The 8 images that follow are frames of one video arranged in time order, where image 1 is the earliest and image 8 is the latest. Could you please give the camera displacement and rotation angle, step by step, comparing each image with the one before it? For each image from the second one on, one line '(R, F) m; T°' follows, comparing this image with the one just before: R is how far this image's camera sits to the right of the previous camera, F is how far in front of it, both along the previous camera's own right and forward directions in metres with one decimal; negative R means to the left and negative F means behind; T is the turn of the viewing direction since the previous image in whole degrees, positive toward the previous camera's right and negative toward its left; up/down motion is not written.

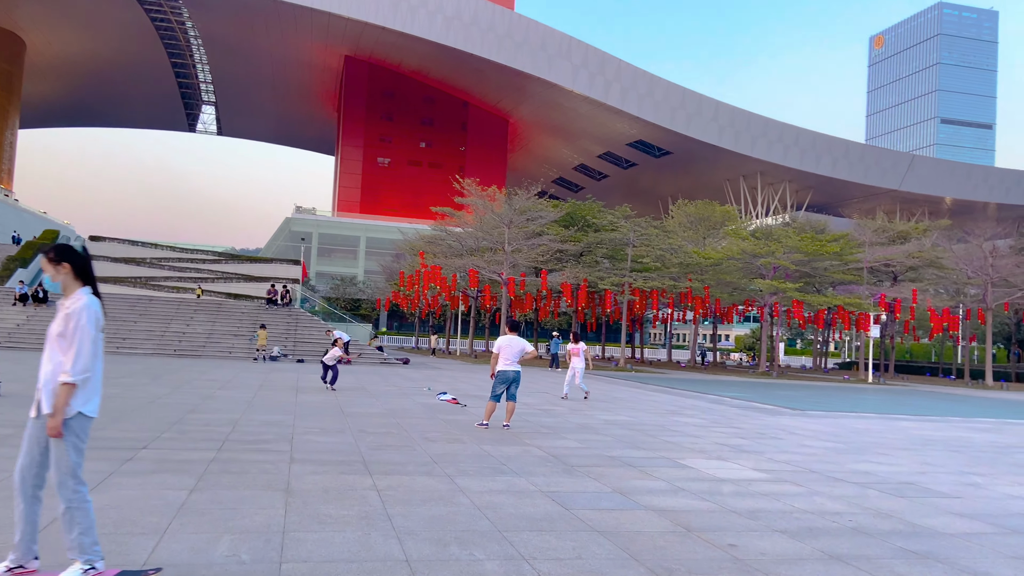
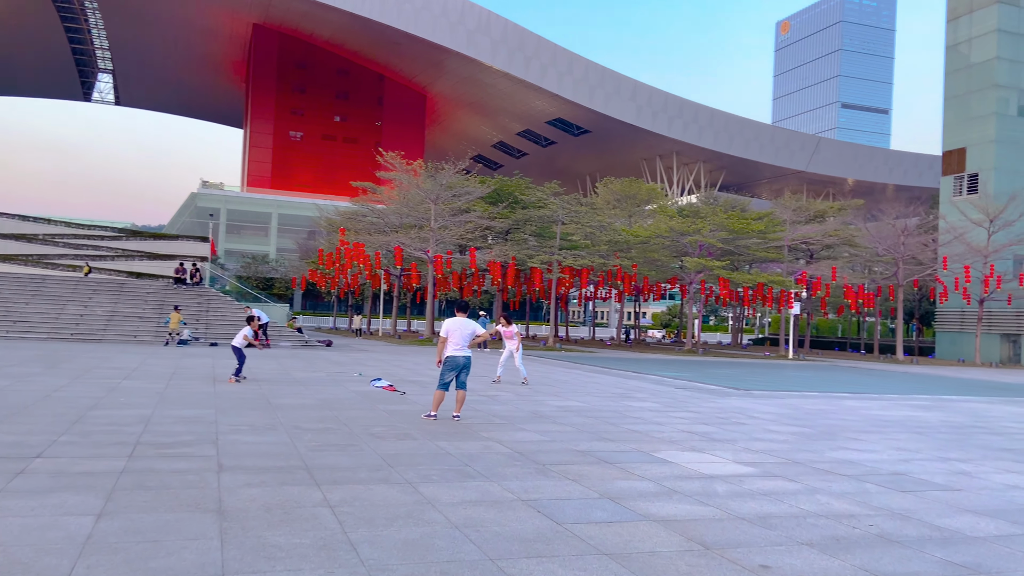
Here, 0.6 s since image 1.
(-0.4, +0.9) m; +6°
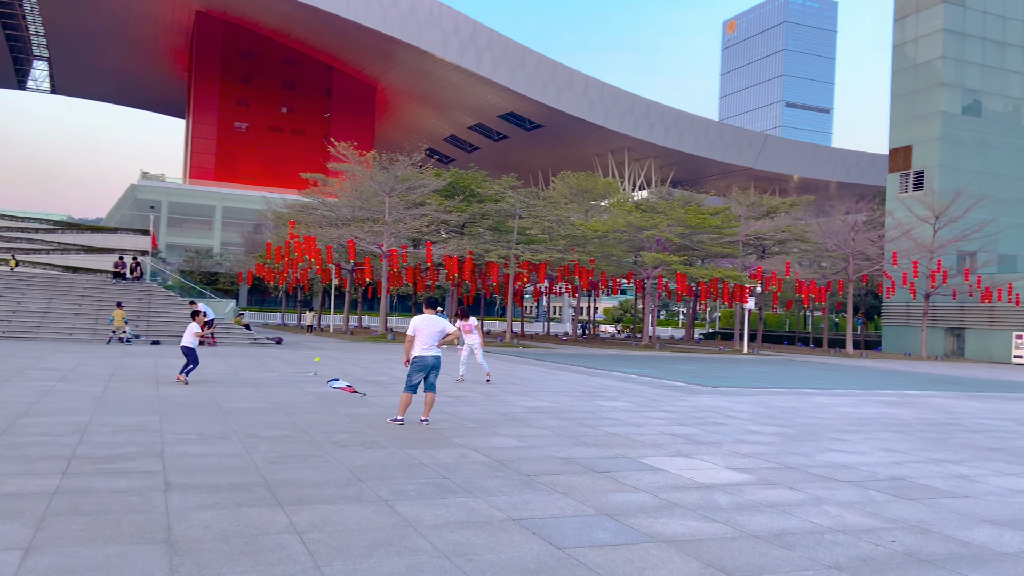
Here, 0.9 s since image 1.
(-0.2, +0.5) m; +4°
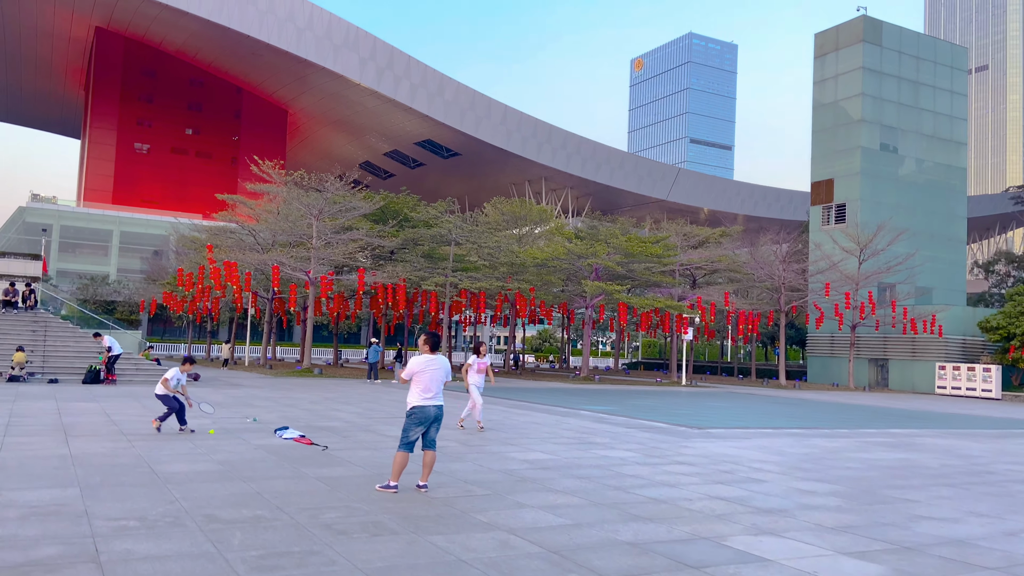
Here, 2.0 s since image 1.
(-0.9, +1.5) m; +6°
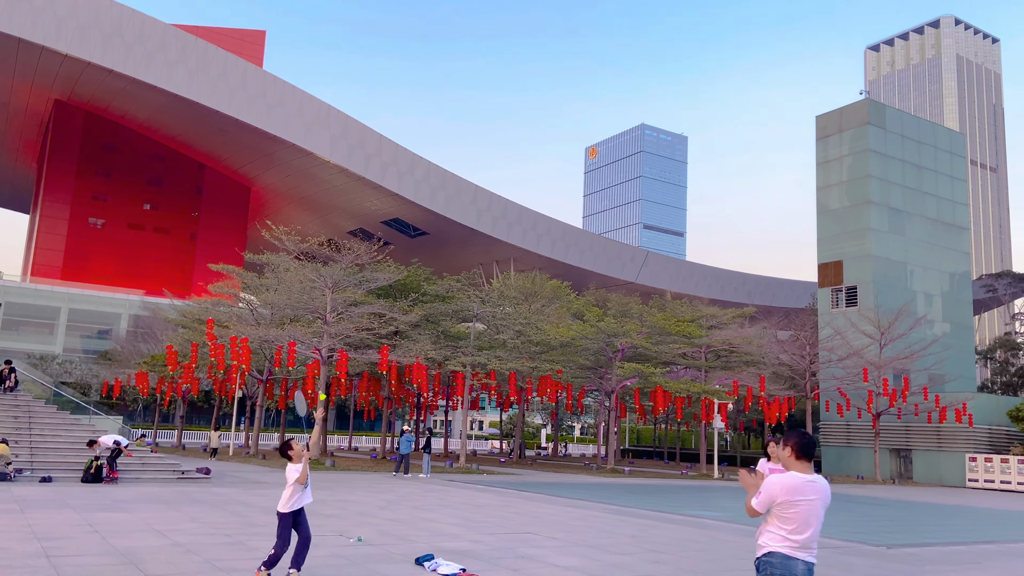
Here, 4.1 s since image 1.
(-2.7, +2.4) m; +3°
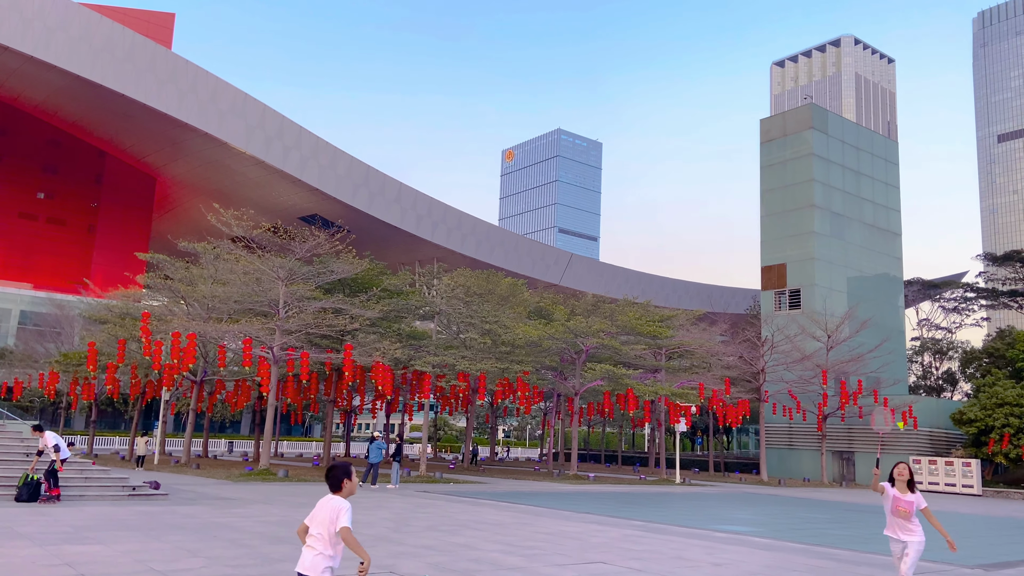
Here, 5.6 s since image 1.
(-1.8, +1.6) m; +6°
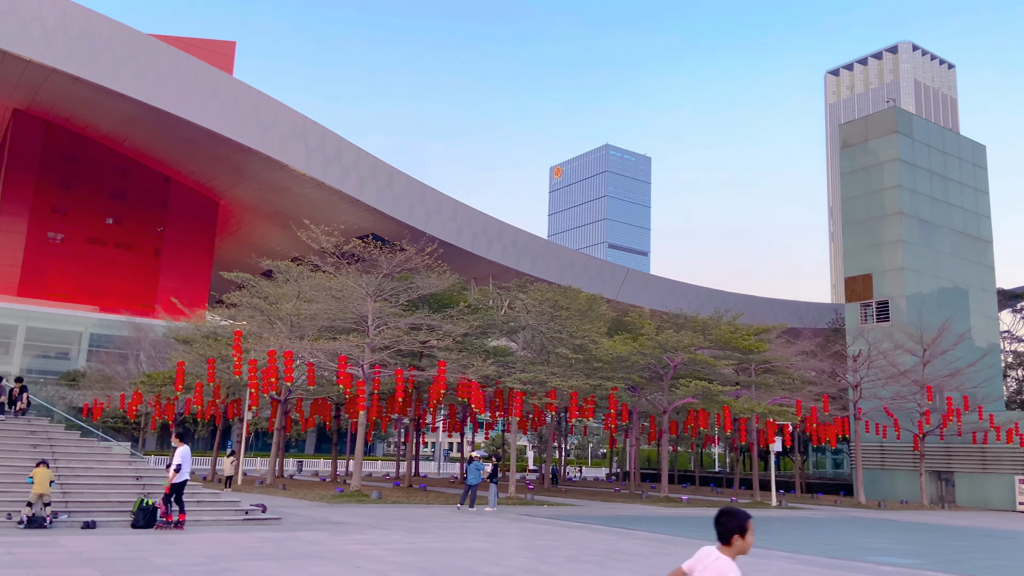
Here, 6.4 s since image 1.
(-1.3, +0.7) m; -4°
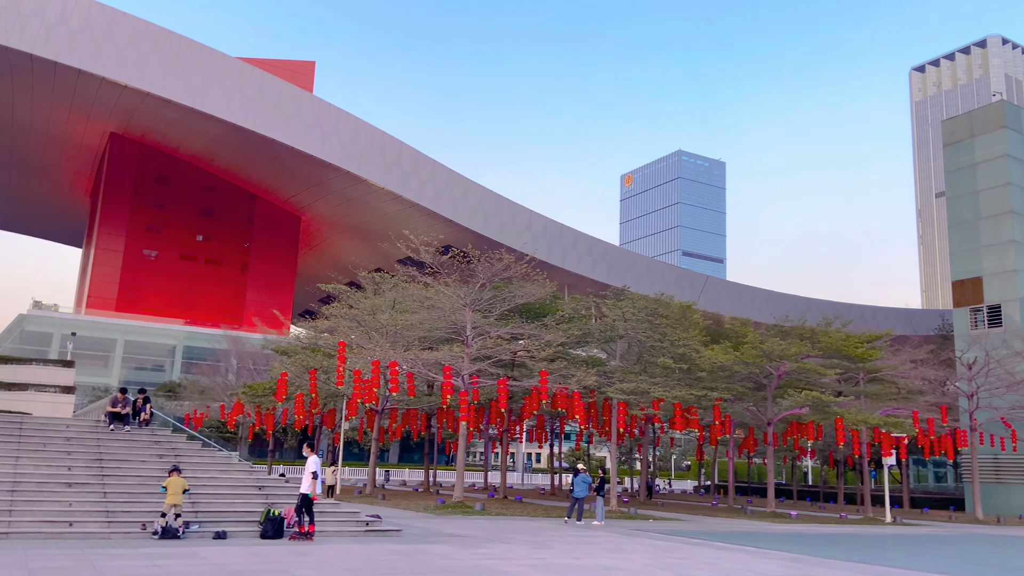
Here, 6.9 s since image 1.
(-0.8, +0.3) m; -5°
